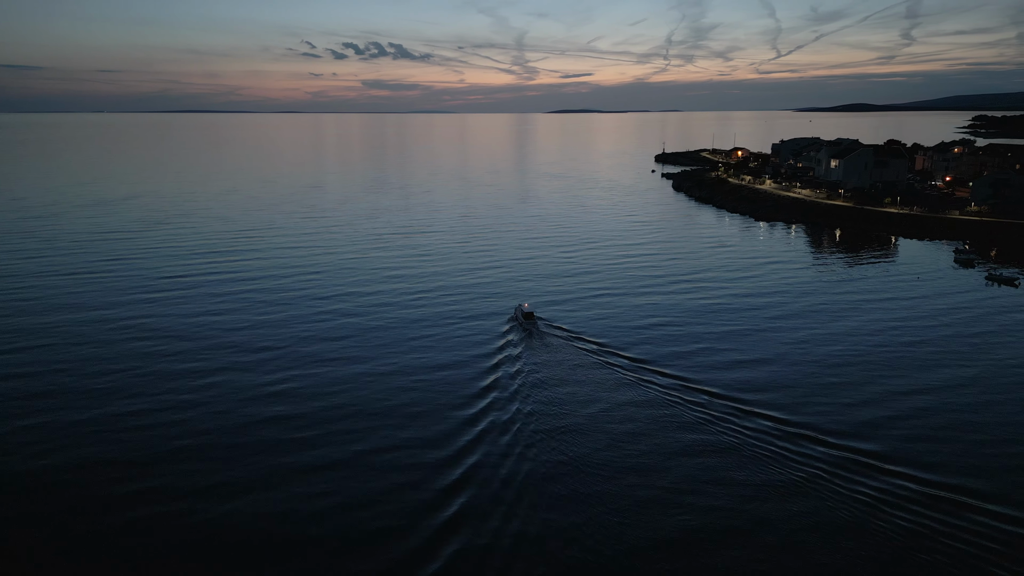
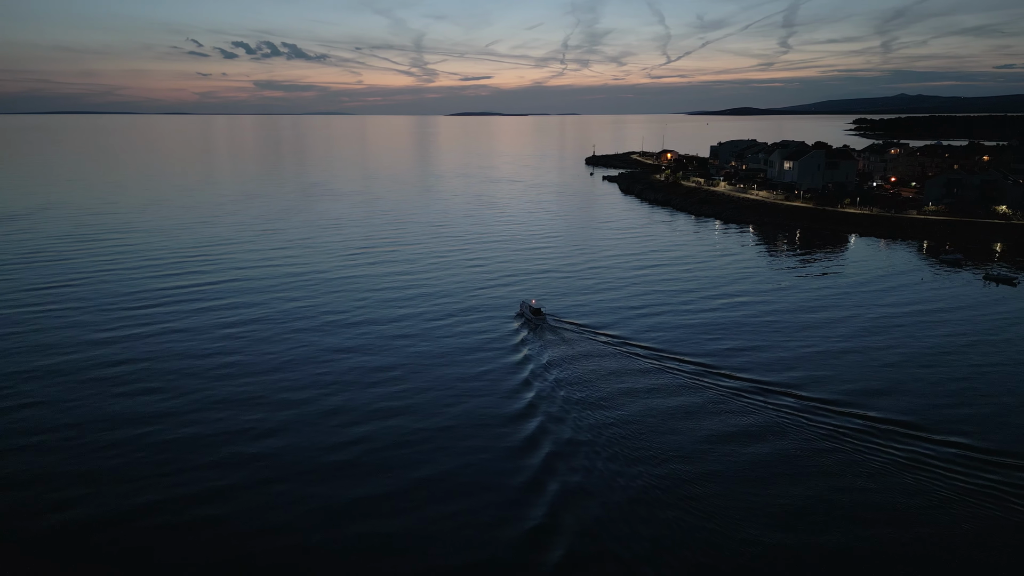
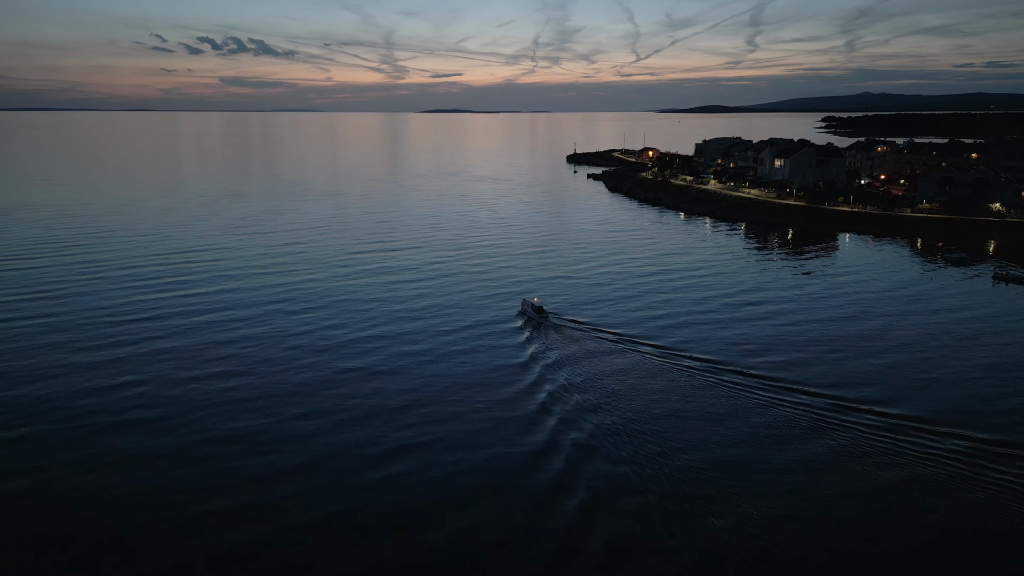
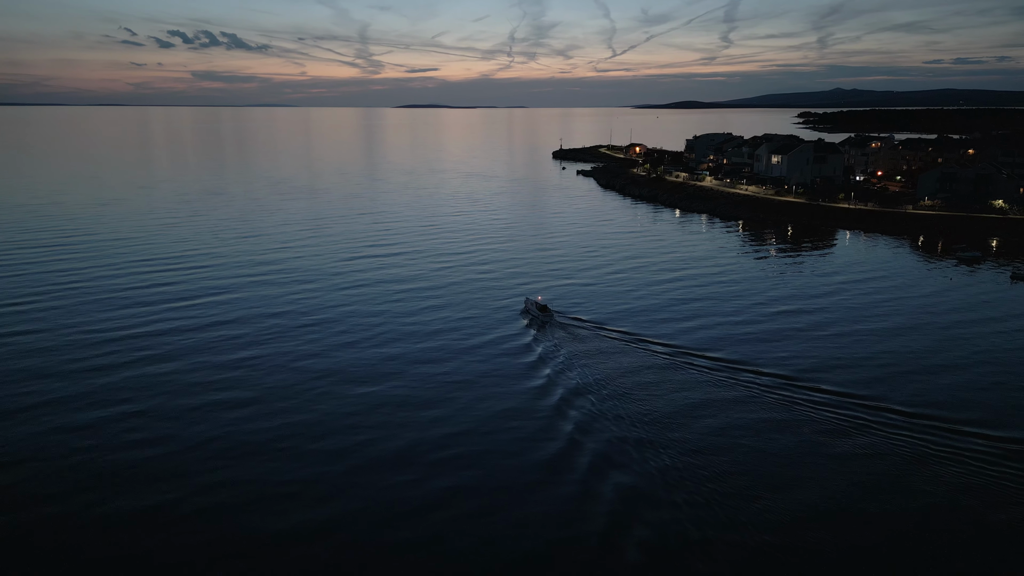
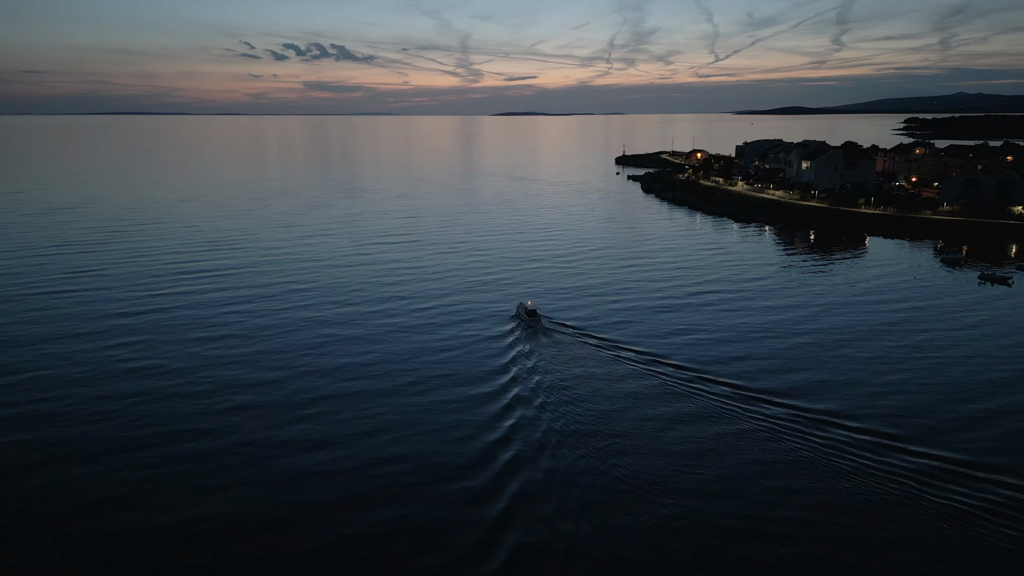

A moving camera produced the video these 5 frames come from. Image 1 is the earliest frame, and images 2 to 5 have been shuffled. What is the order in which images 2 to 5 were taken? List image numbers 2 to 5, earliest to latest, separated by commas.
5, 2, 3, 4
